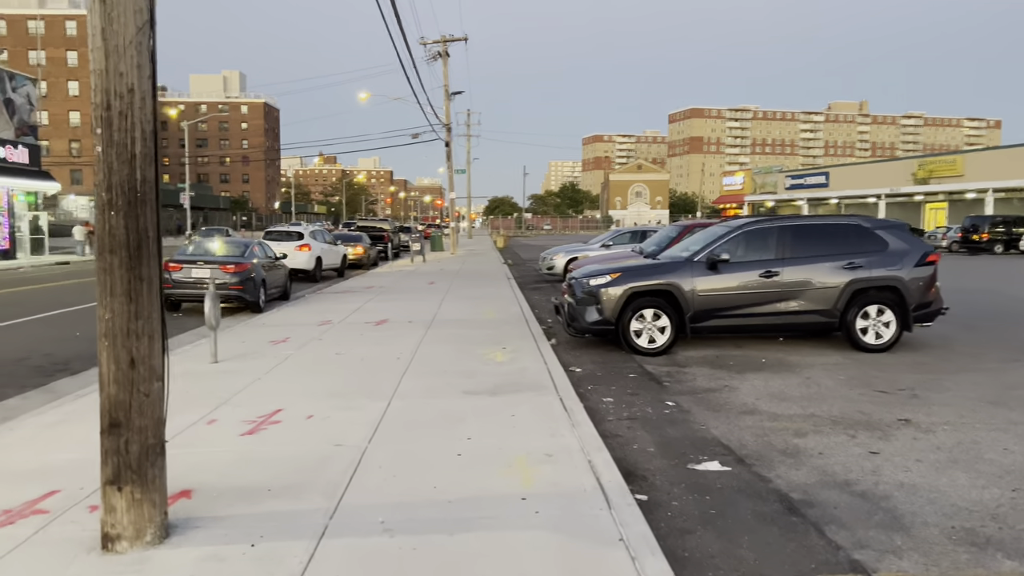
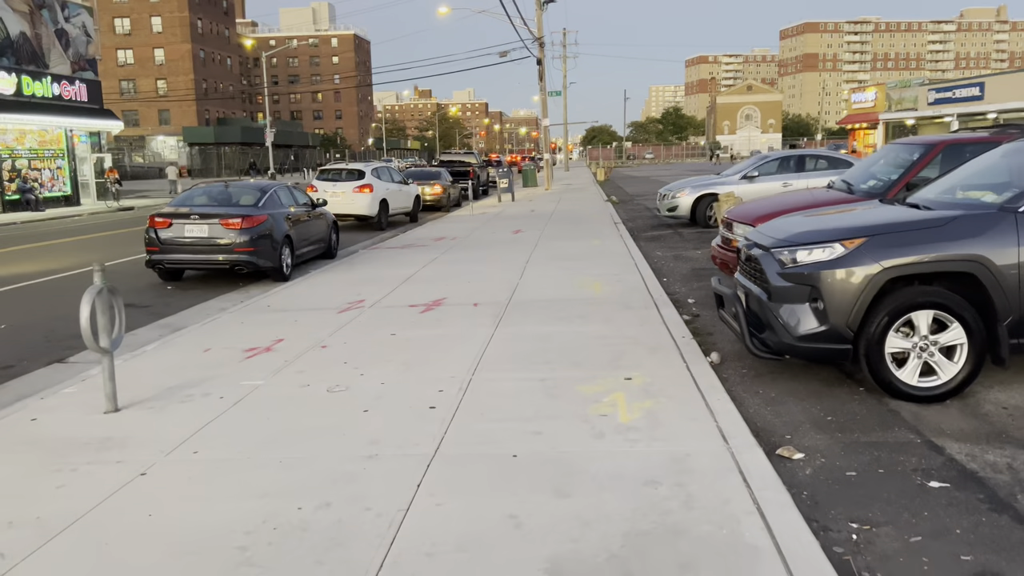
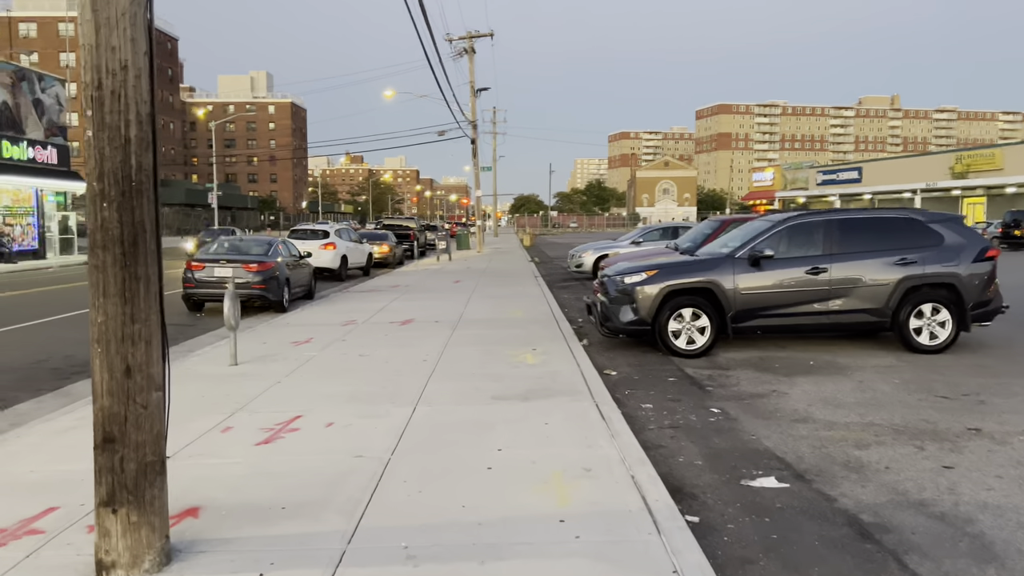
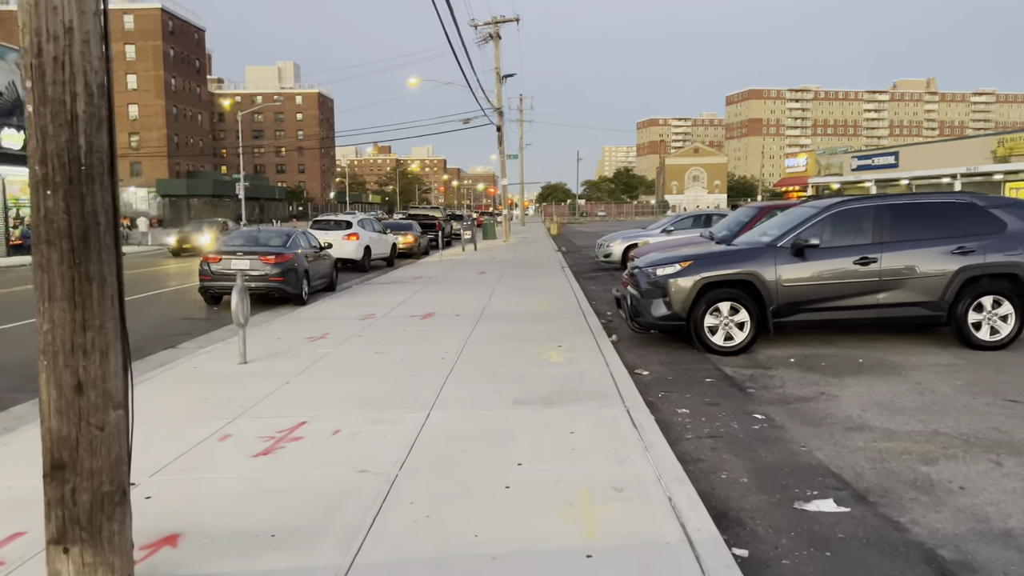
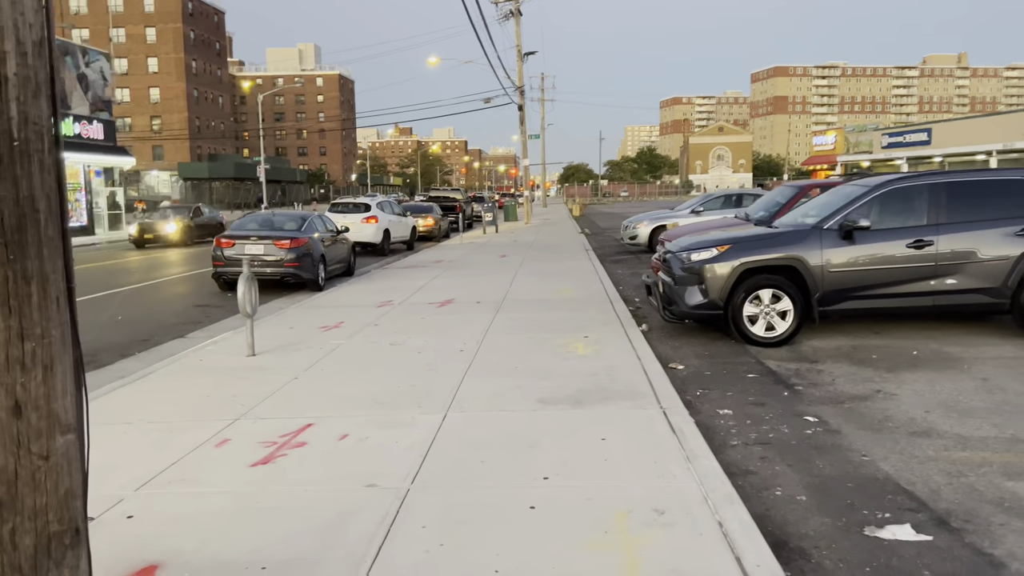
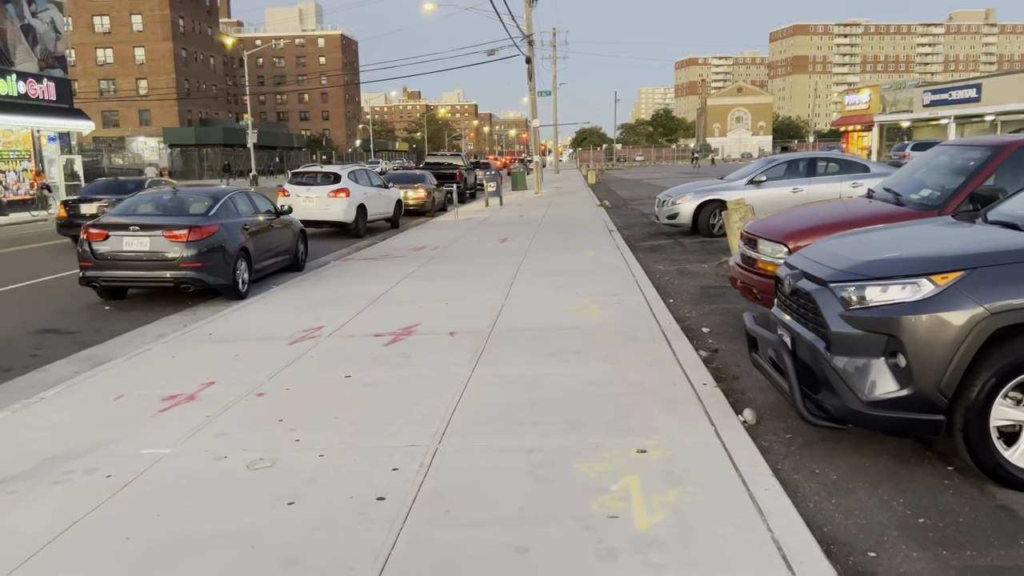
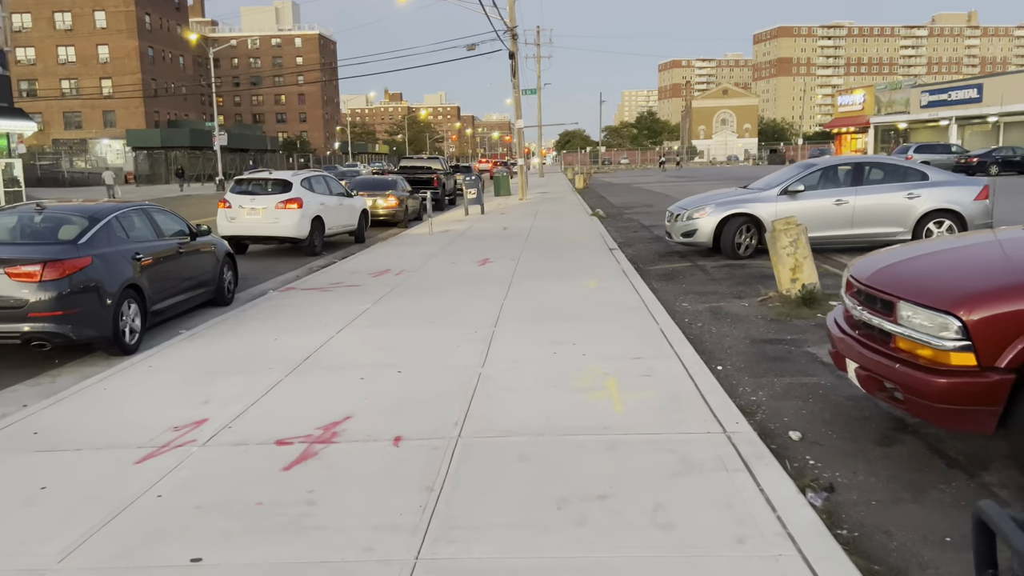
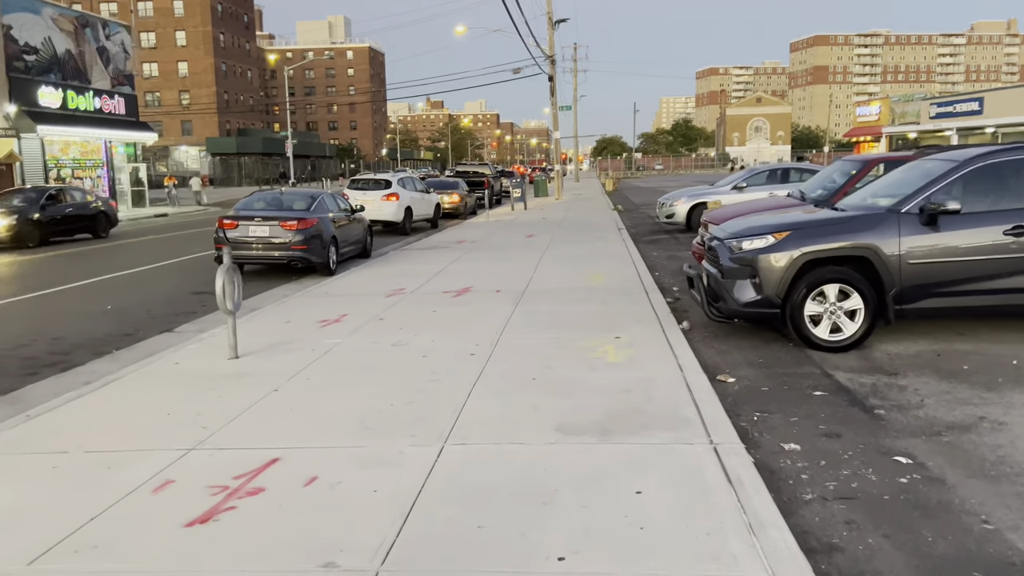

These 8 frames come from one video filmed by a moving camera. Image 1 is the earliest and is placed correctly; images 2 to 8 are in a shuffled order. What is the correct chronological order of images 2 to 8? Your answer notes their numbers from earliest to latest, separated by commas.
3, 4, 5, 8, 2, 6, 7
